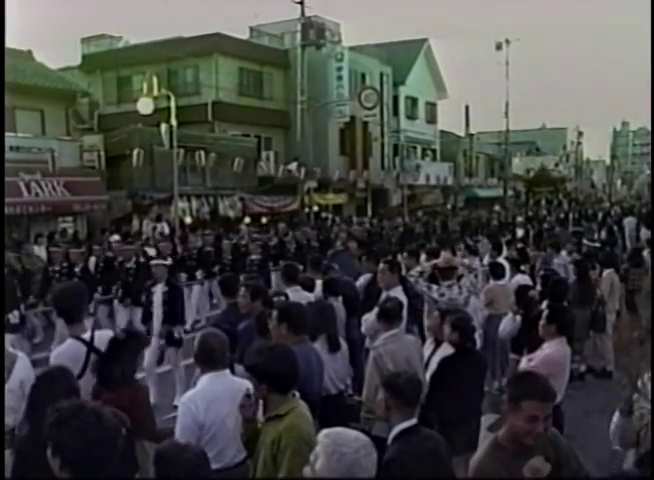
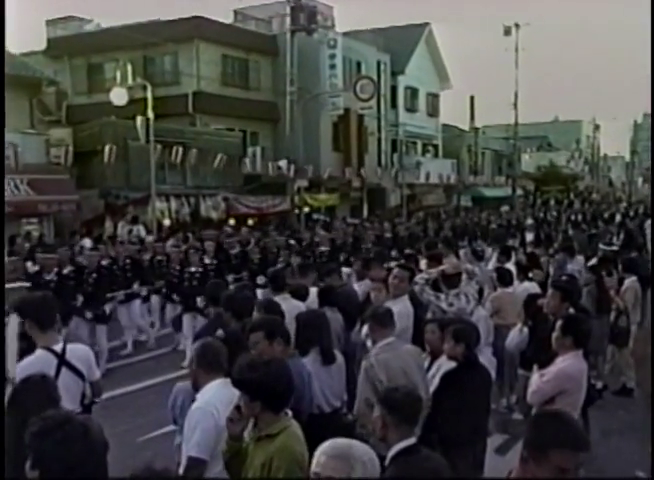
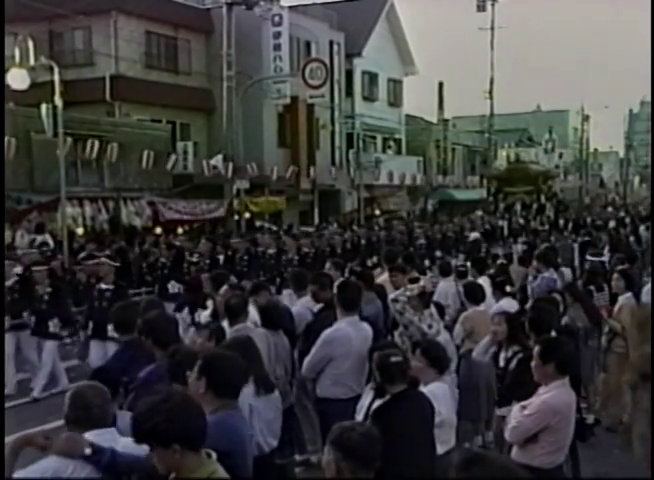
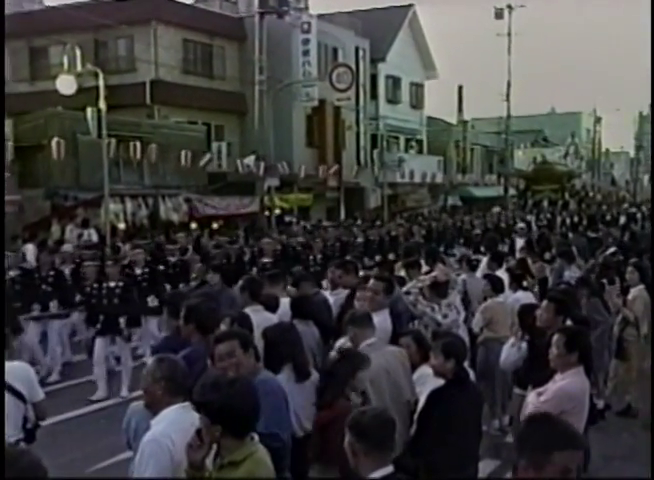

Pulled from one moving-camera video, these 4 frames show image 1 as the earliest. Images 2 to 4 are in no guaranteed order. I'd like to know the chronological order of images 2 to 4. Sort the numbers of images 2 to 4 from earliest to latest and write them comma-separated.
2, 4, 3
